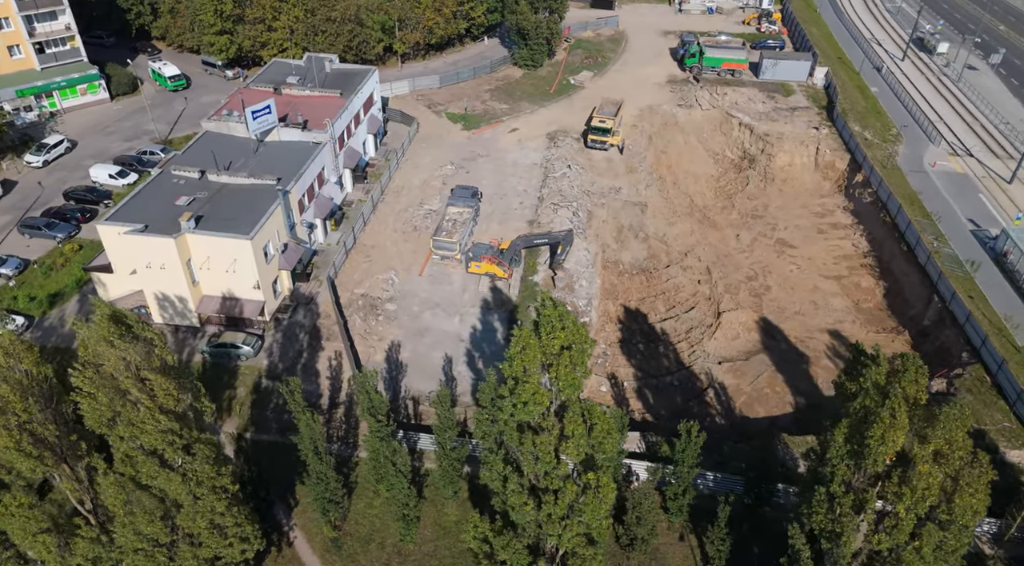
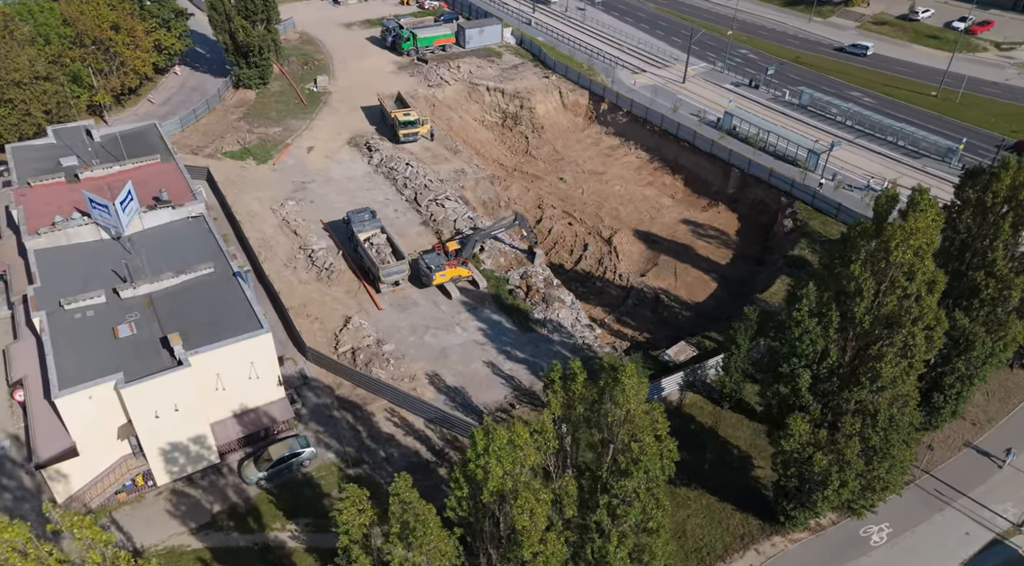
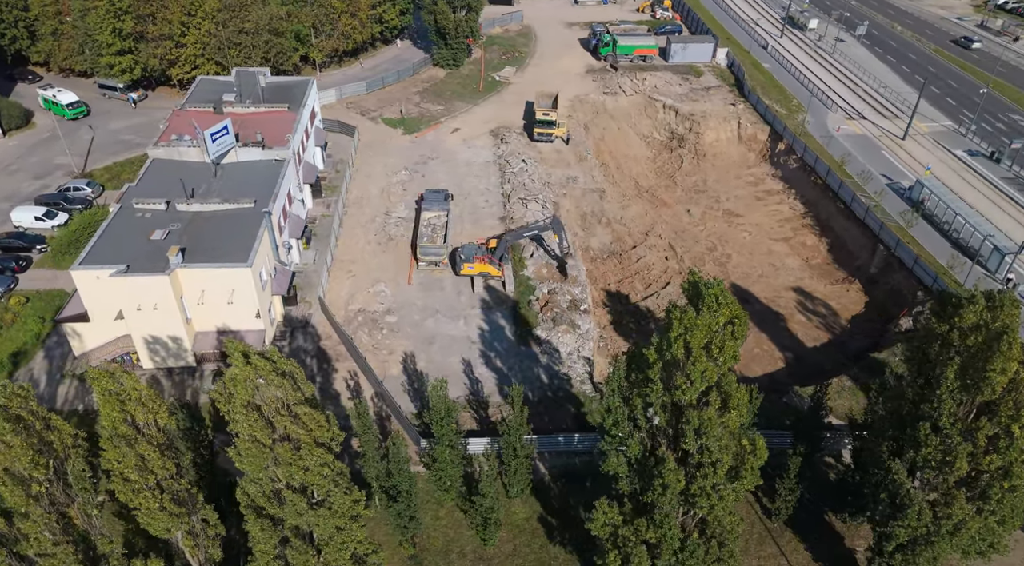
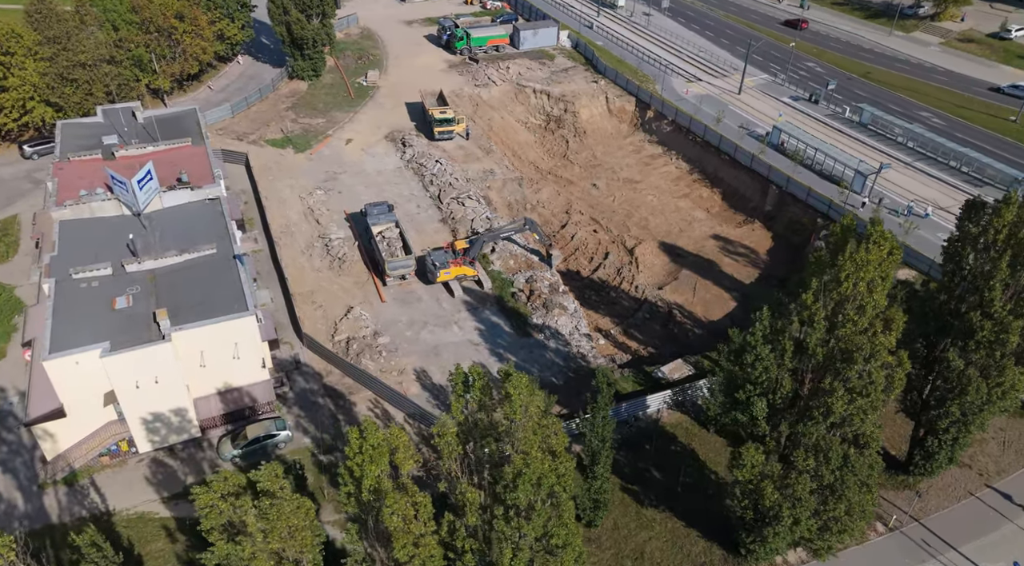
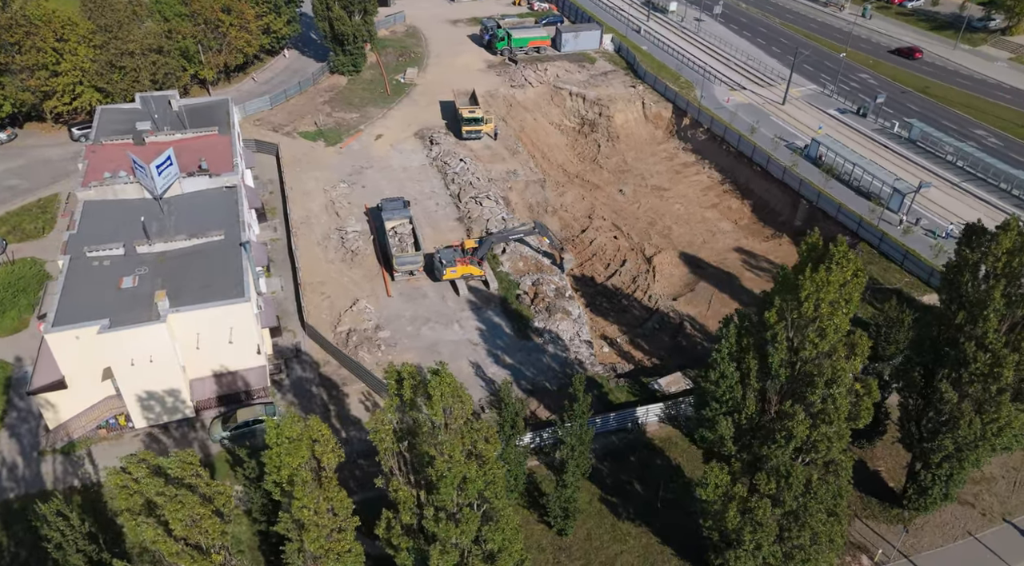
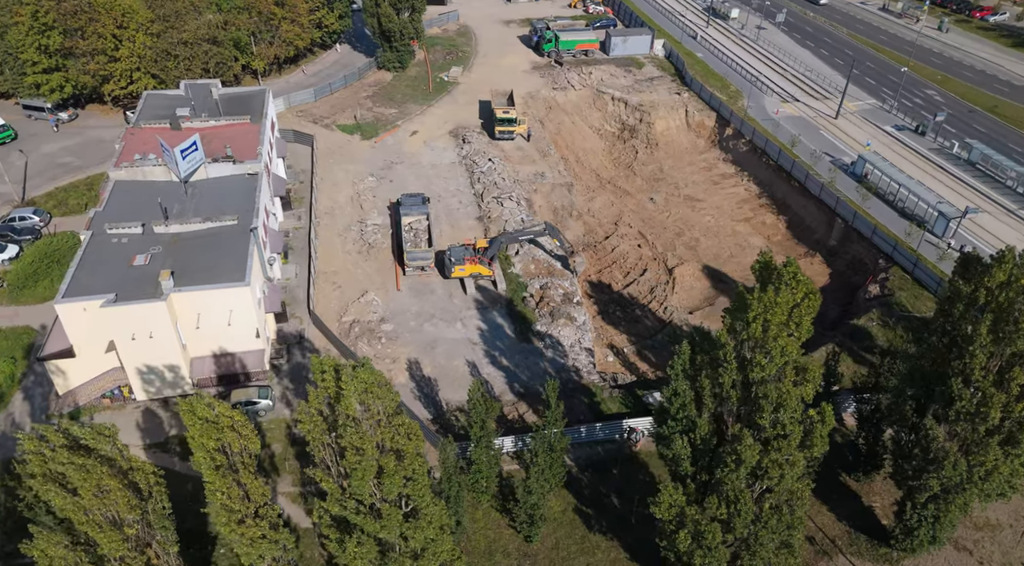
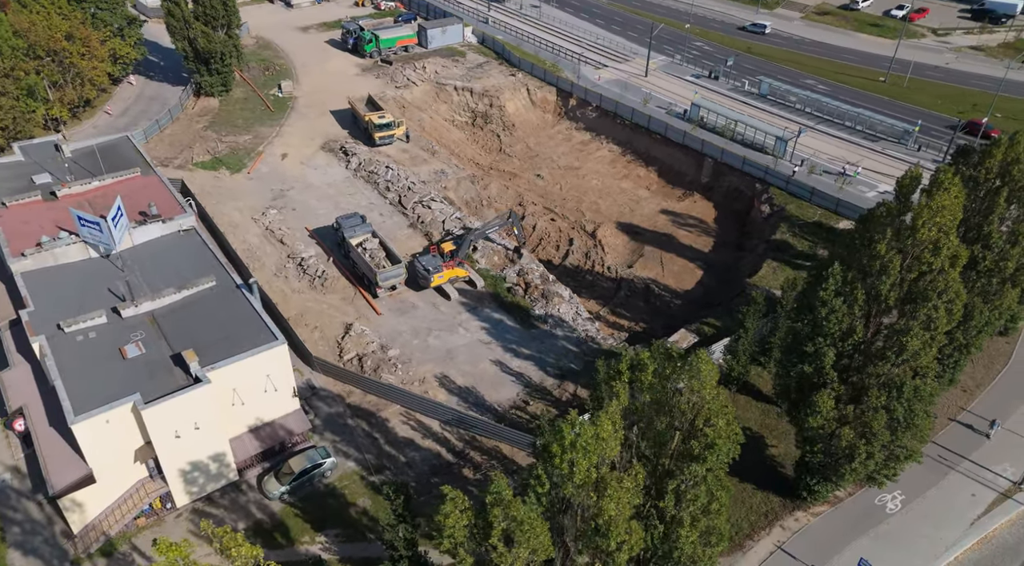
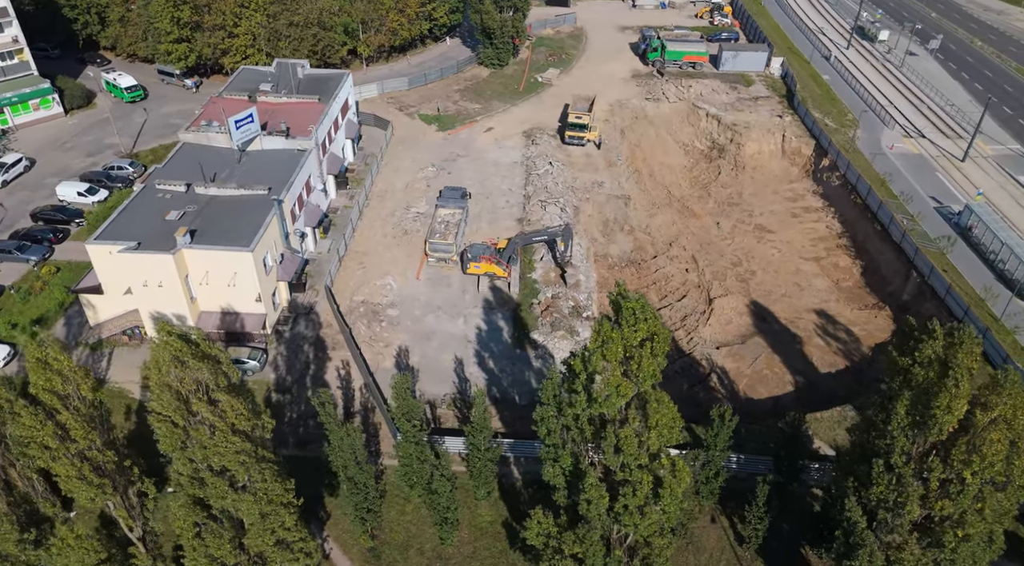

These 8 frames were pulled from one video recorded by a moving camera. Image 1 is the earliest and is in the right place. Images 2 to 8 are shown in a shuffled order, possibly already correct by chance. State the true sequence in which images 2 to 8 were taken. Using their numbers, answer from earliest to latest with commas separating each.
8, 3, 6, 5, 4, 2, 7
